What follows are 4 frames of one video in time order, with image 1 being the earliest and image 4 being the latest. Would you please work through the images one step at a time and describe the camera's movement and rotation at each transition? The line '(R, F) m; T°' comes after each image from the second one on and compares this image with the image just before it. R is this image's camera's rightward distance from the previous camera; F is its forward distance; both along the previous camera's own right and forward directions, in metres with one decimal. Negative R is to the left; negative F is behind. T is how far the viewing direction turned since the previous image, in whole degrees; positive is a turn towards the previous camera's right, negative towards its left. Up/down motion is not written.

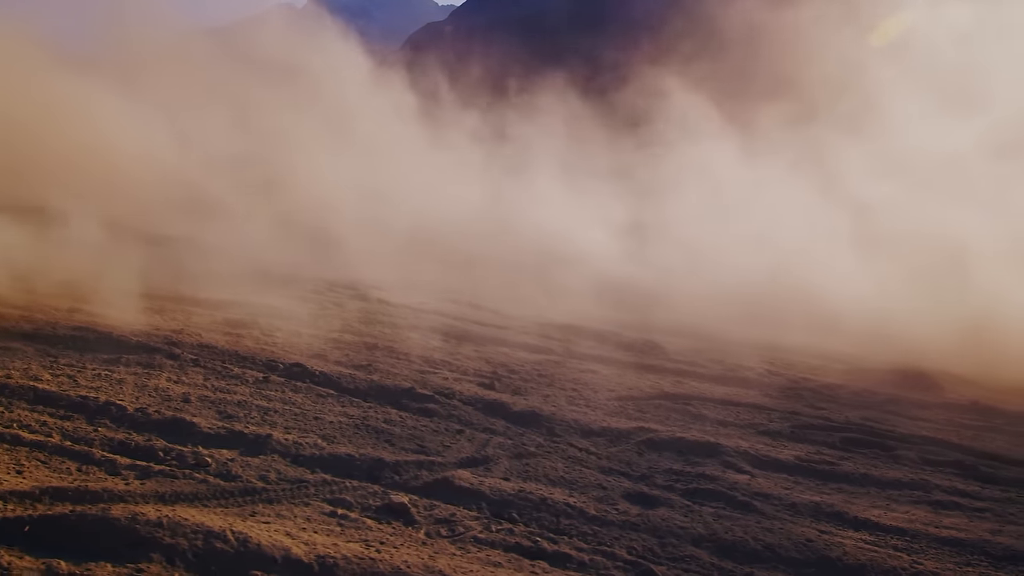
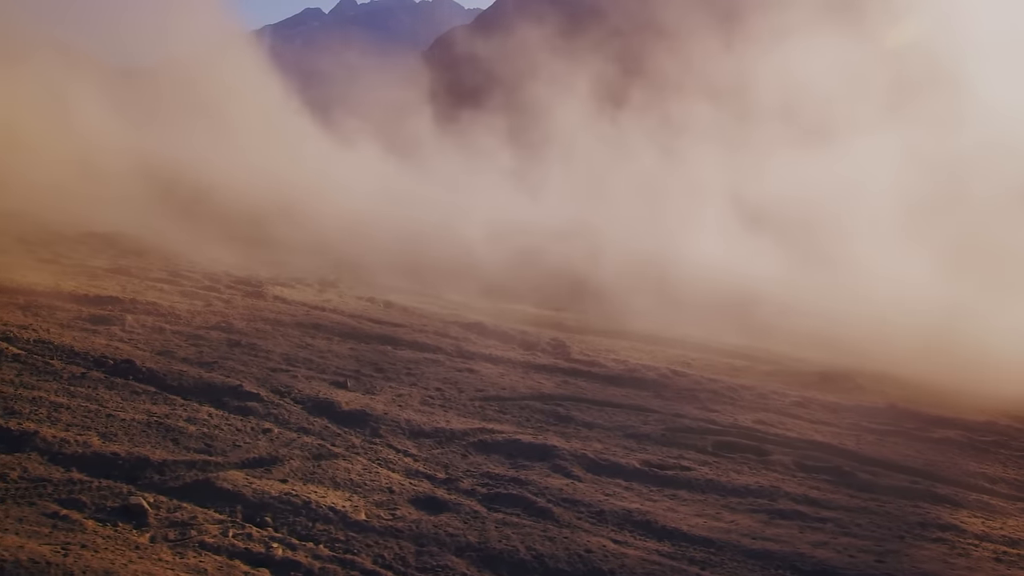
(+1.5, +0.3) m; -3°
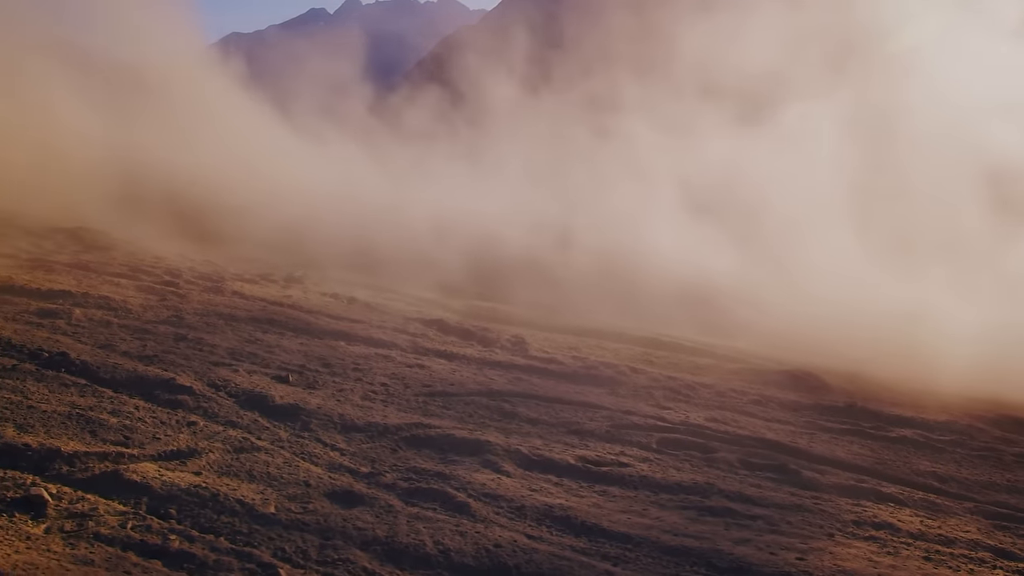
(+0.5, +0.1) m; -1°
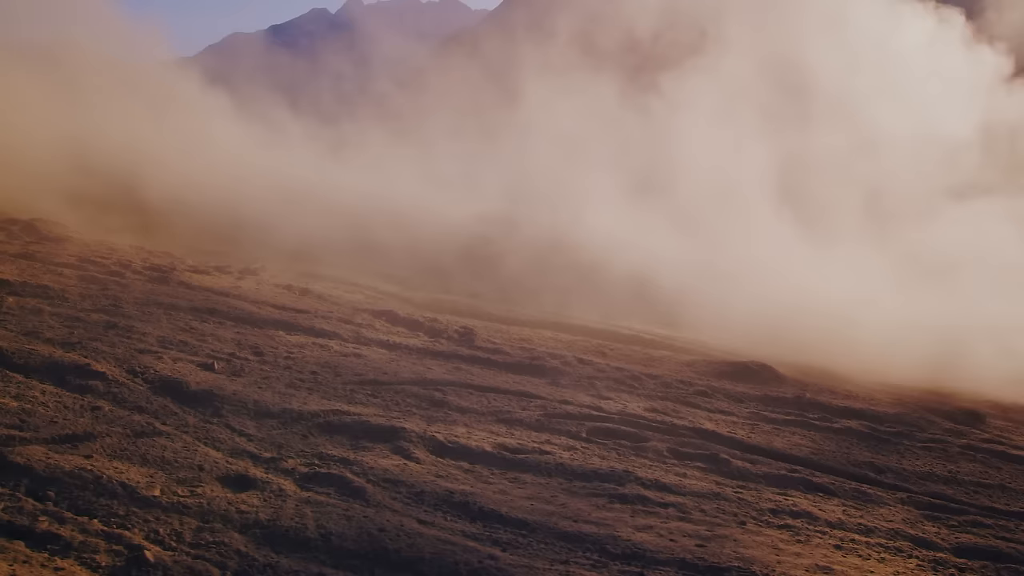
(+0.6, +0.1) m; -1°
